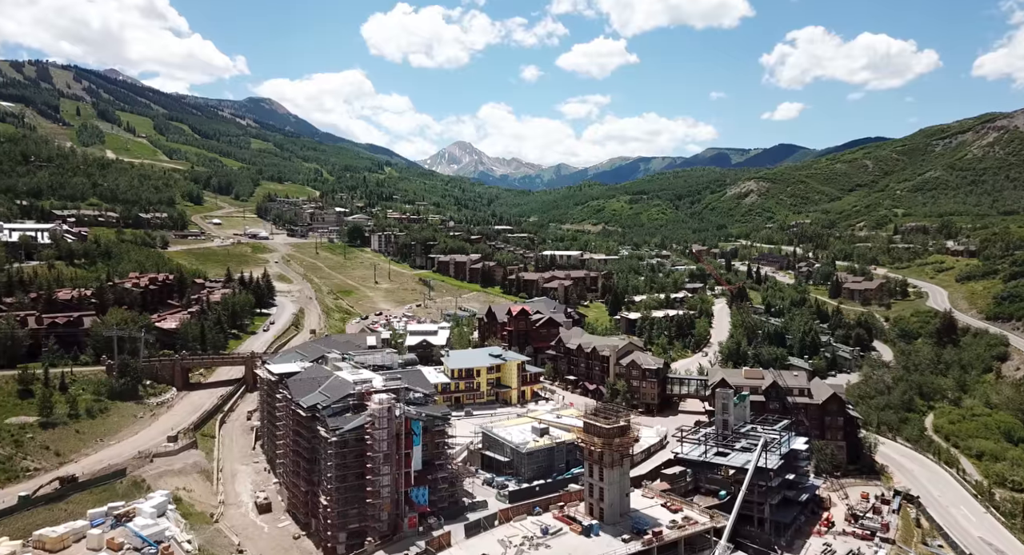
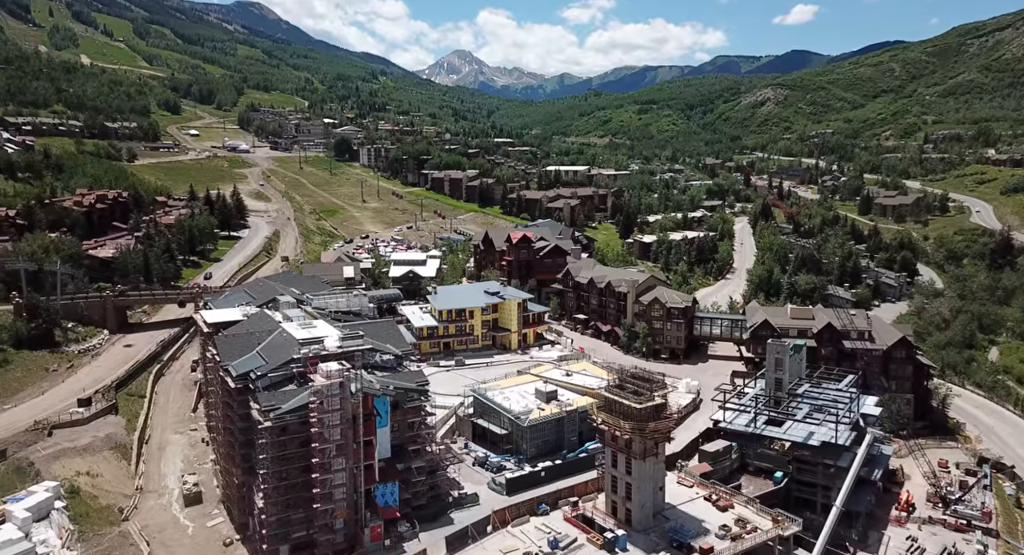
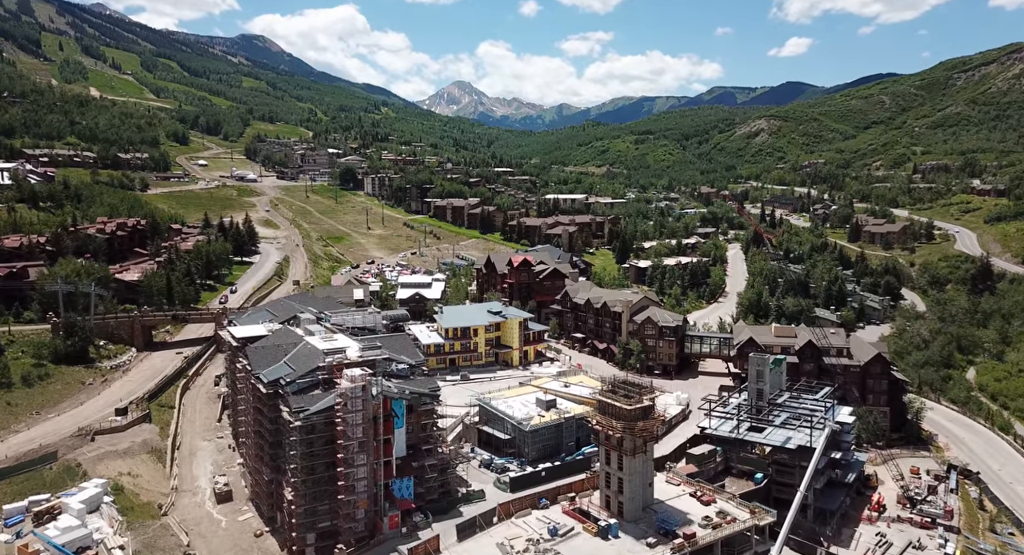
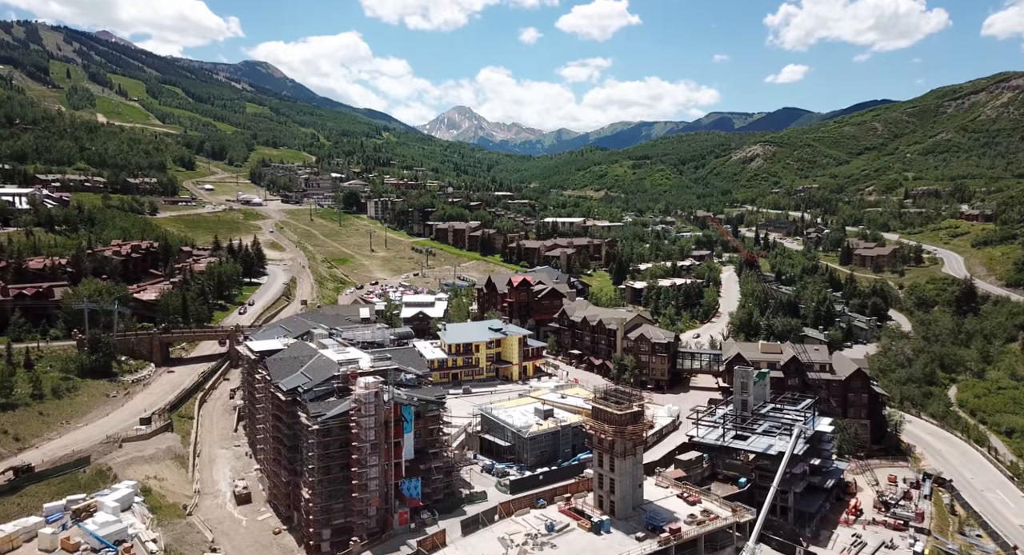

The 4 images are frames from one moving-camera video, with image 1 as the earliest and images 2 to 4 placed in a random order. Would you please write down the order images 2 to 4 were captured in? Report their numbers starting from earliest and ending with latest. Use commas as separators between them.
4, 3, 2
